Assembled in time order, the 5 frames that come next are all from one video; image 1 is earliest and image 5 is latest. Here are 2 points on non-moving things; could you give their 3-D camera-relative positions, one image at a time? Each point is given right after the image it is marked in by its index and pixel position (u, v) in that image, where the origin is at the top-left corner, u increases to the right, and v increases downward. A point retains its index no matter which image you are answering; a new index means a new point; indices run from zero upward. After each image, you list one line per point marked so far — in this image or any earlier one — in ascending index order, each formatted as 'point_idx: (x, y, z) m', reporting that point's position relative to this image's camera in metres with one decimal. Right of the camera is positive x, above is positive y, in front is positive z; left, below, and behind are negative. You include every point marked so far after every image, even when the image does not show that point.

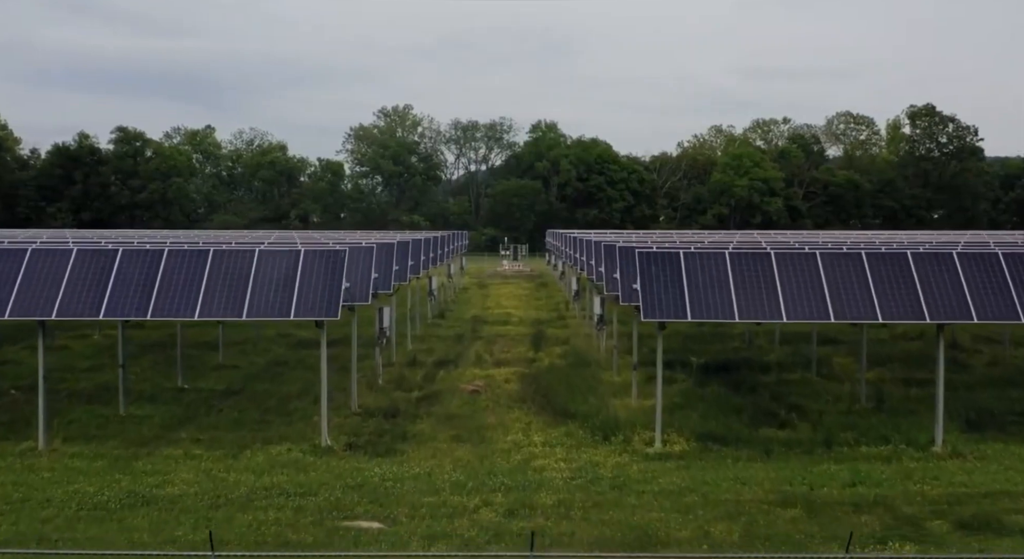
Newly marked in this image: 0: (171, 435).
0: (-5.4, -2.5, +14.0) m
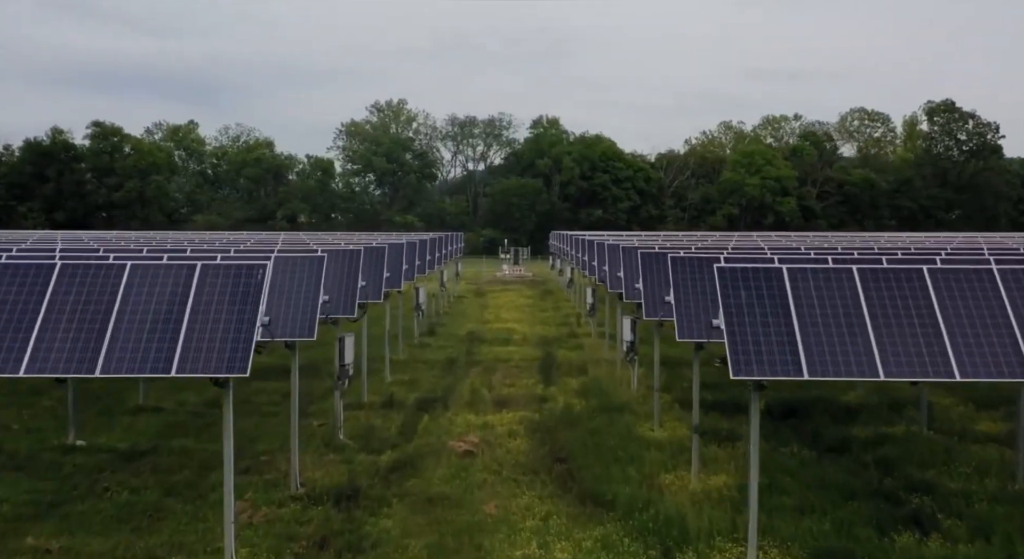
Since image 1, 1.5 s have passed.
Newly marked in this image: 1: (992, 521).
0: (-5.3, -2.8, +9.4) m
1: (+5.1, -2.6, +9.5) m
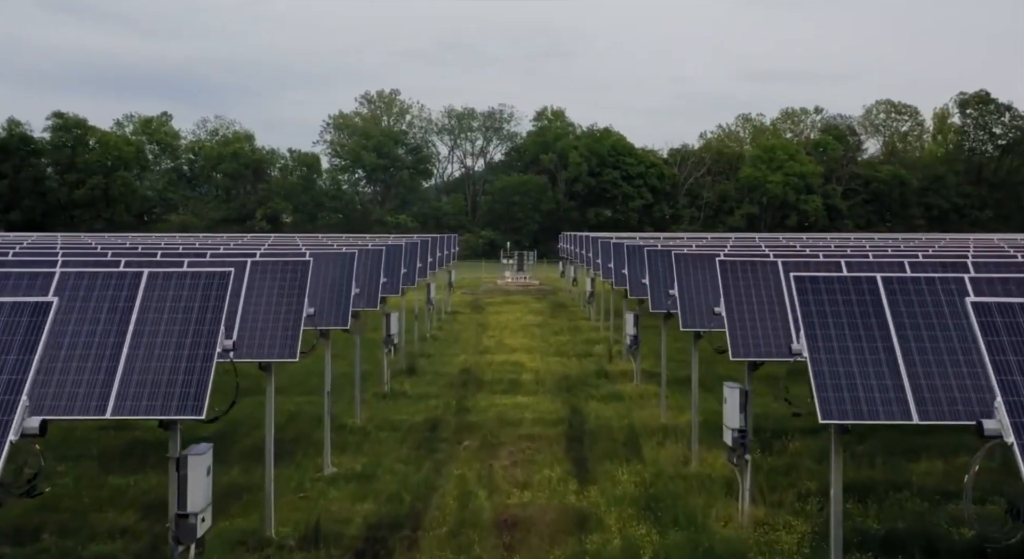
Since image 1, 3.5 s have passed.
0: (-5.1, -3.2, +2.5) m
1: (+5.3, -3.0, +2.6) m
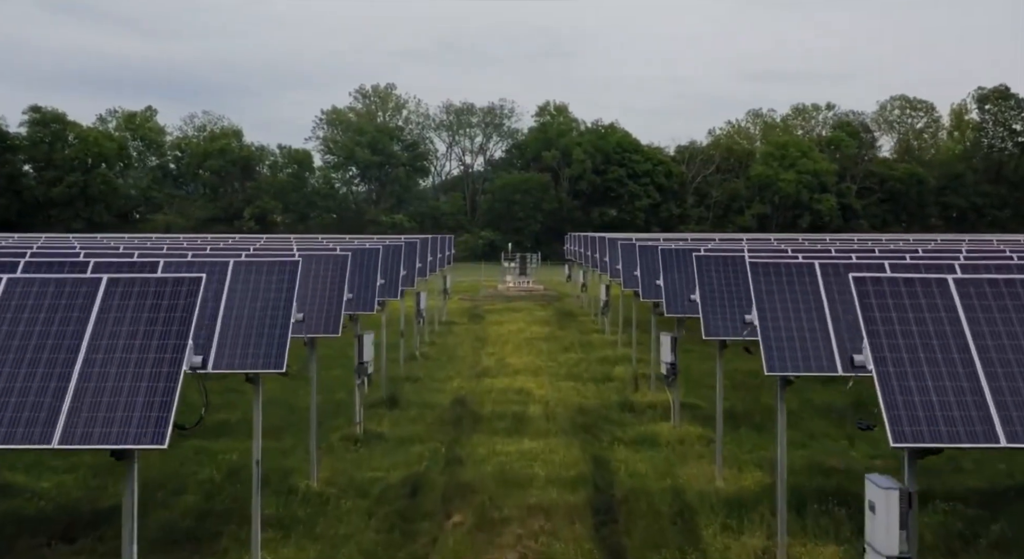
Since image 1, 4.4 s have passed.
0: (-5.0, -3.3, -1.1) m
1: (+5.4, -3.2, -0.9) m
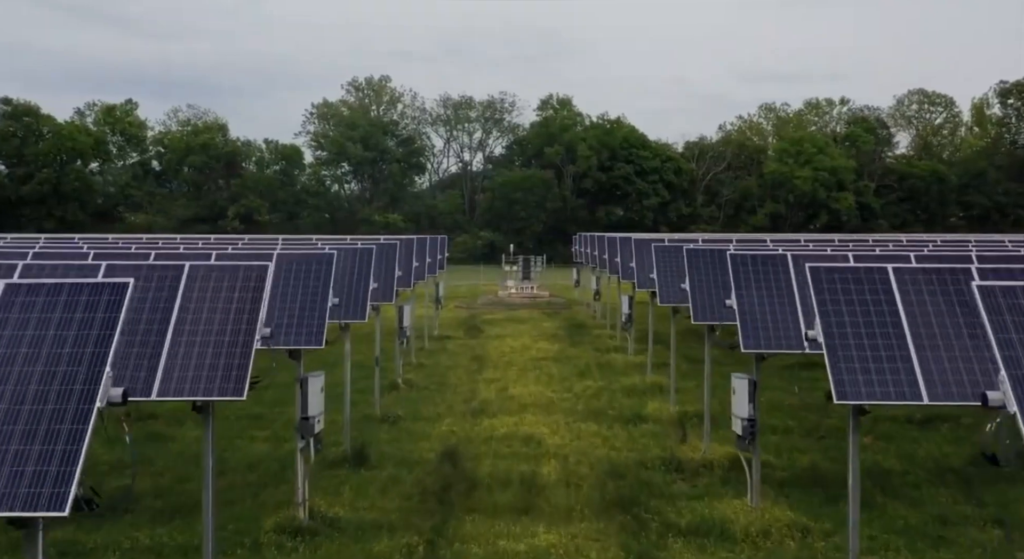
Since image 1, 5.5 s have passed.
0: (-4.9, -3.5, -5.1) m
1: (+5.5, -3.3, -4.9) m
